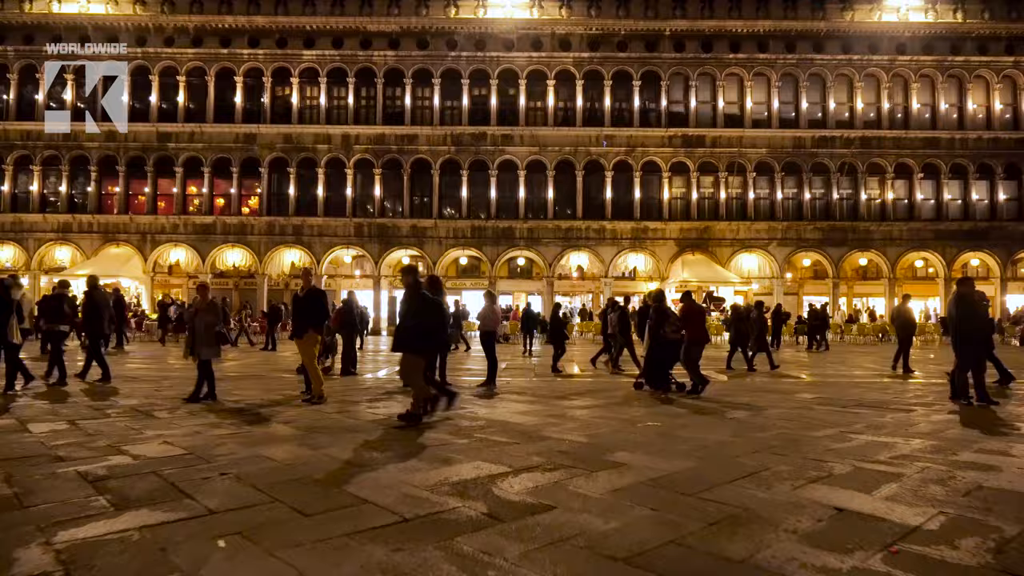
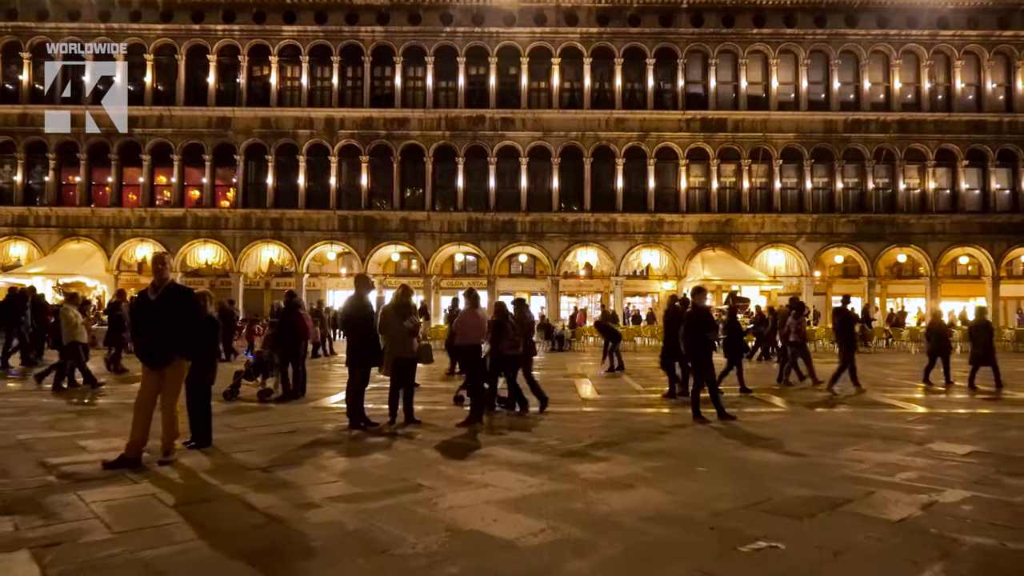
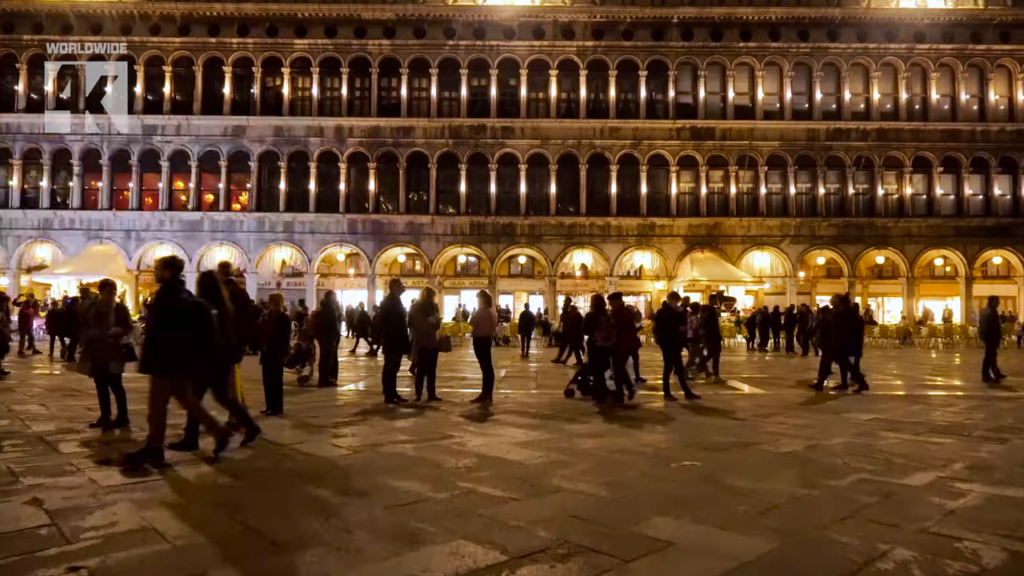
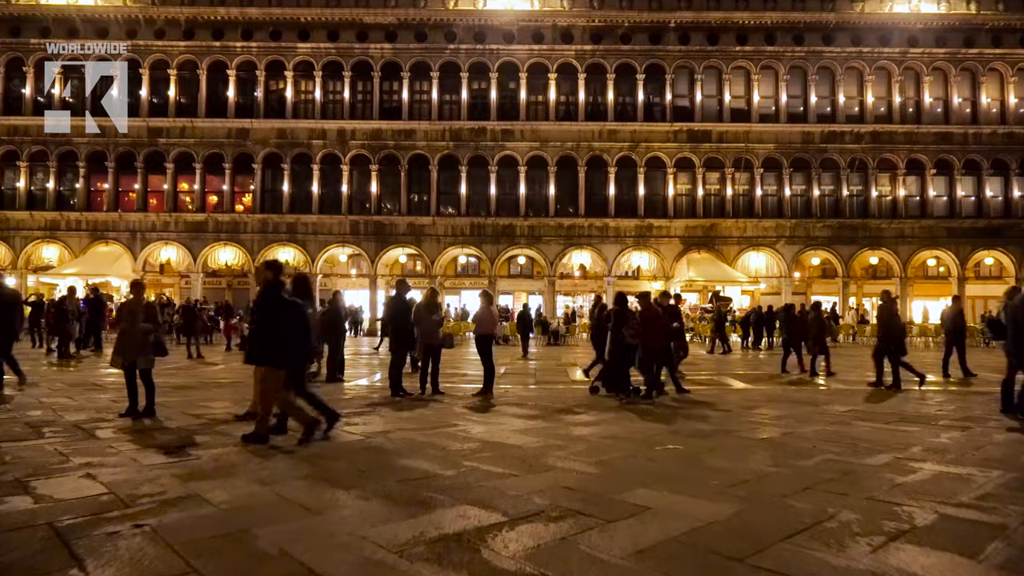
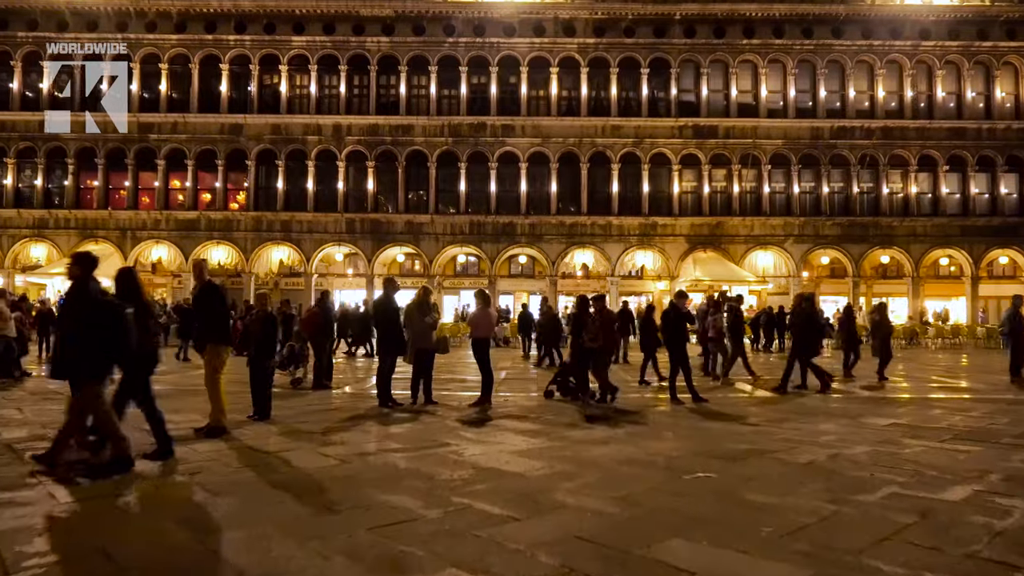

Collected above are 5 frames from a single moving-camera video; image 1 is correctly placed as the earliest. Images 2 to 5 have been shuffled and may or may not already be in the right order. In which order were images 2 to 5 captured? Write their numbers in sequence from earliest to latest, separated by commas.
4, 3, 5, 2
